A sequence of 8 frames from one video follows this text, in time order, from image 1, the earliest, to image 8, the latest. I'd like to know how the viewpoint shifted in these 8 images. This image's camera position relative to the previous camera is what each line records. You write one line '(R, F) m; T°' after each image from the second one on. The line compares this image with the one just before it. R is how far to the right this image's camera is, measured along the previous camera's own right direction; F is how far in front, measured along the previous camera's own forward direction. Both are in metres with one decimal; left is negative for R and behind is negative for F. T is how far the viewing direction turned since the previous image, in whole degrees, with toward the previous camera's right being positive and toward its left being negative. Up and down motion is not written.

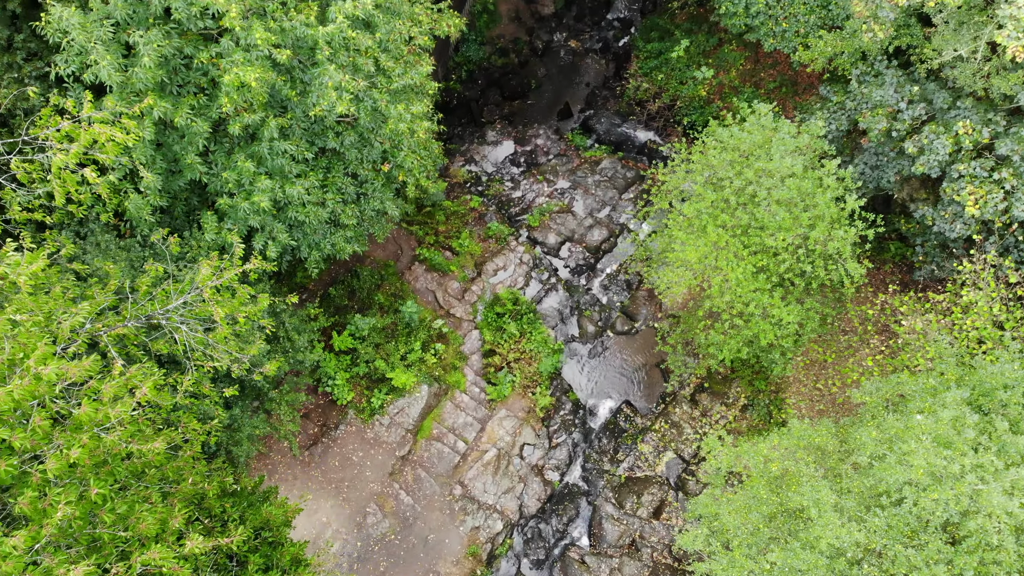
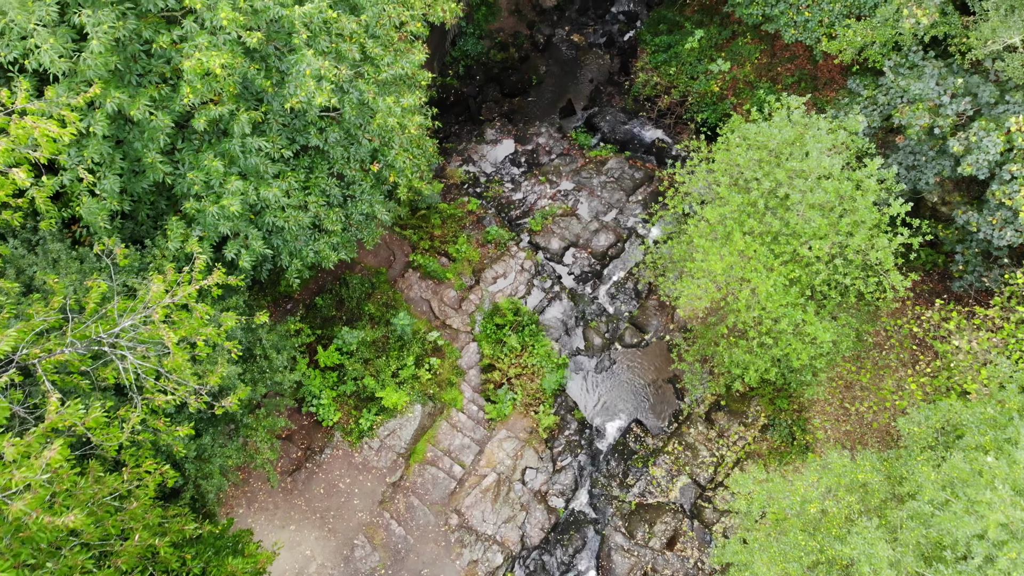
(-0.1, +1.2) m; 0°
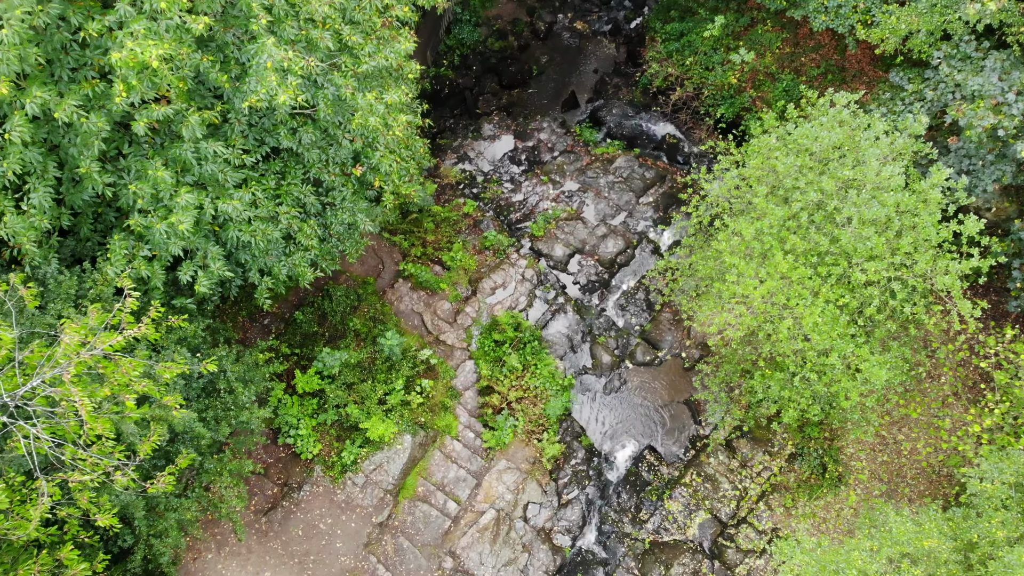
(-0.1, +1.5) m; 0°
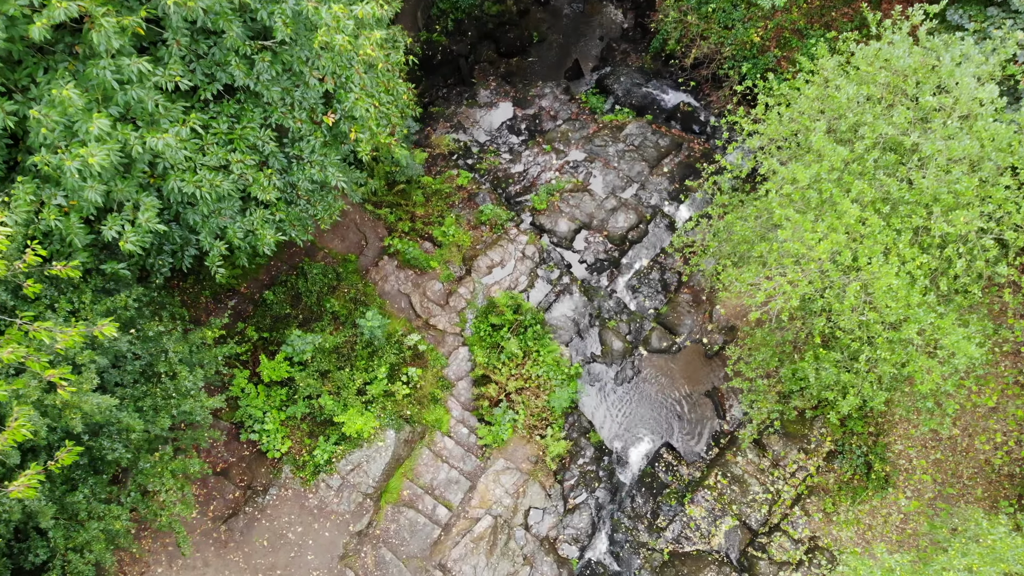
(0.0, +1.7) m; 0°
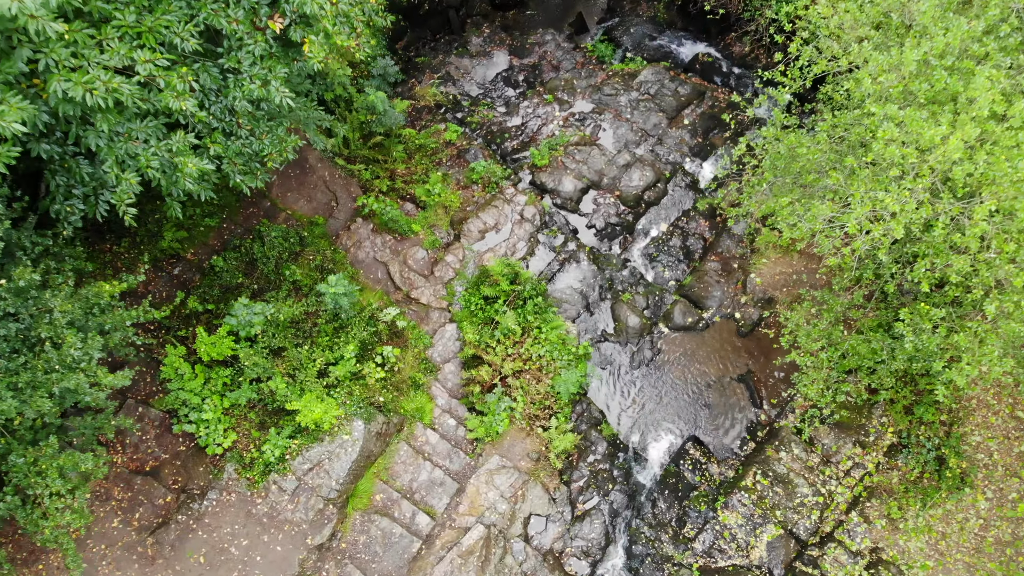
(0.0, +2.0) m; 0°
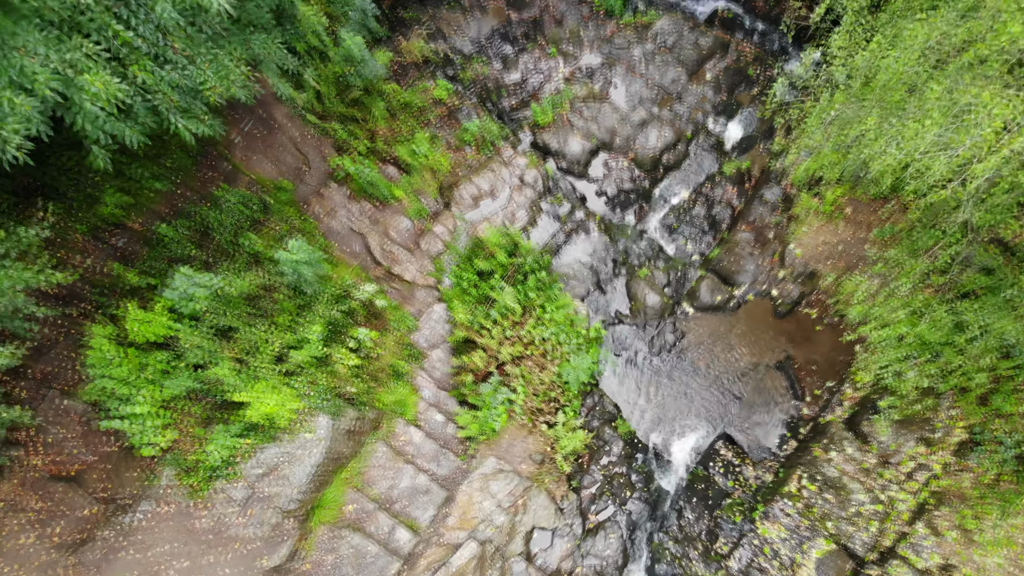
(0.0, +1.6) m; 0°
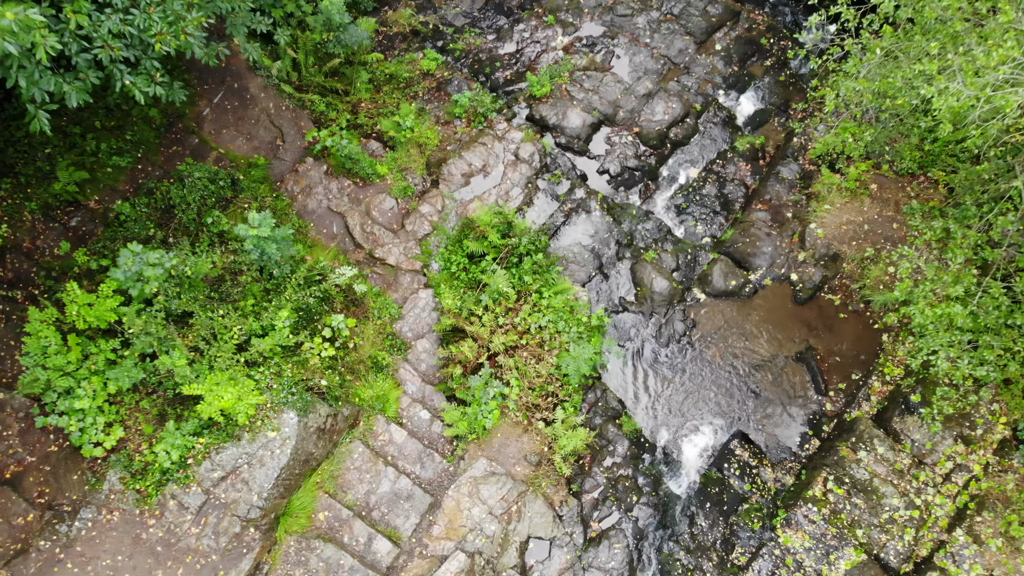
(+0.1, +0.8) m; 0°
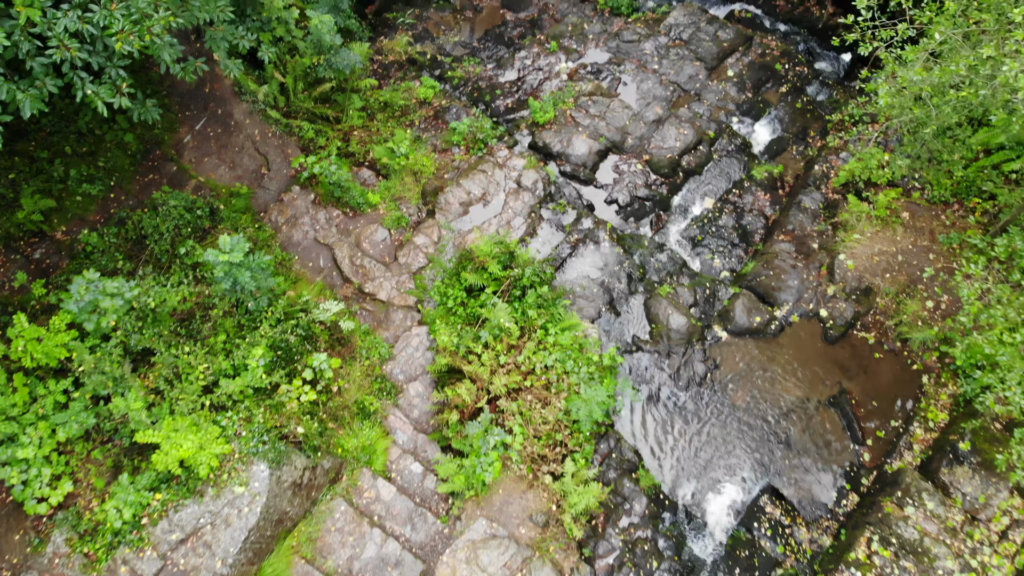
(0.0, +0.7) m; 0°
